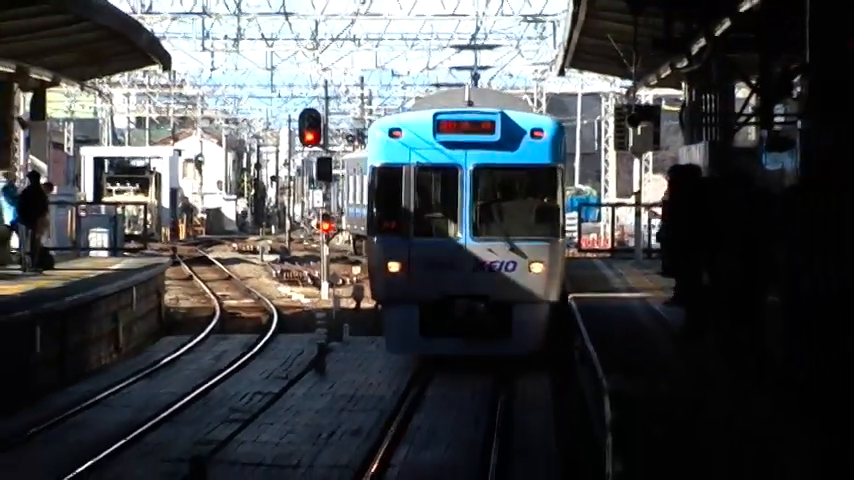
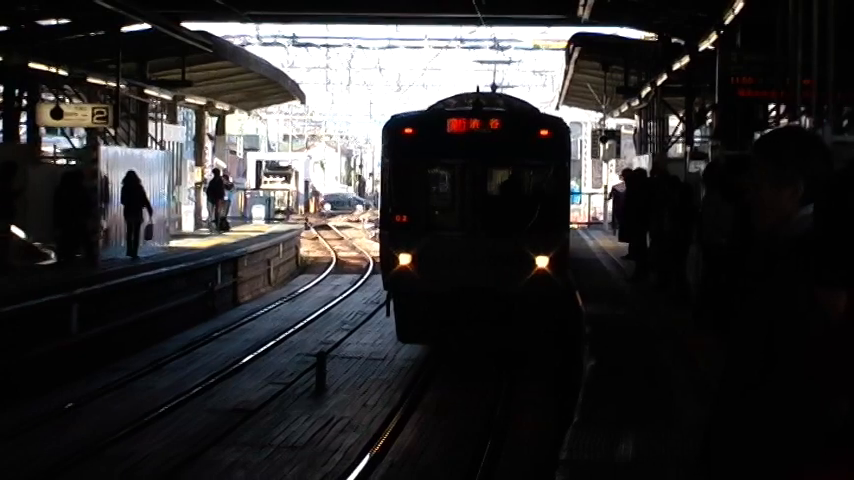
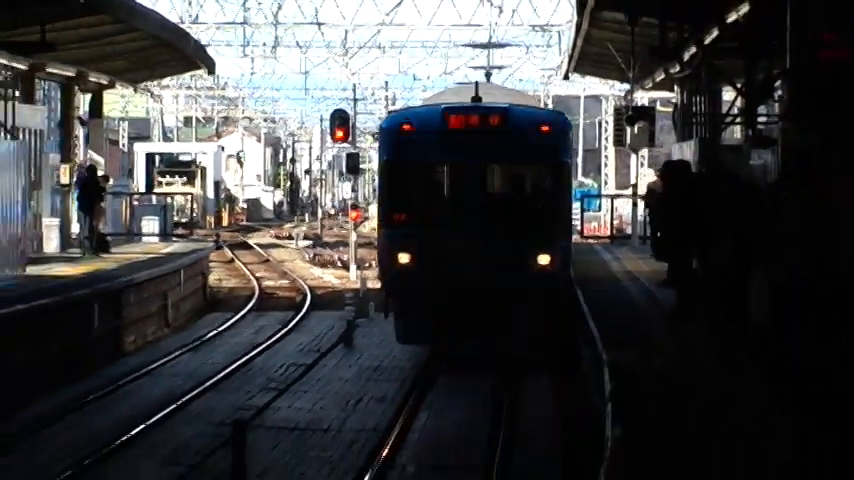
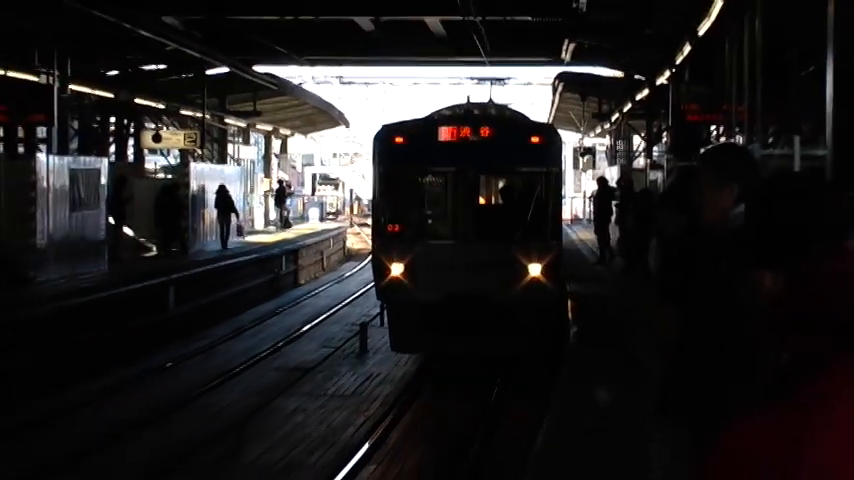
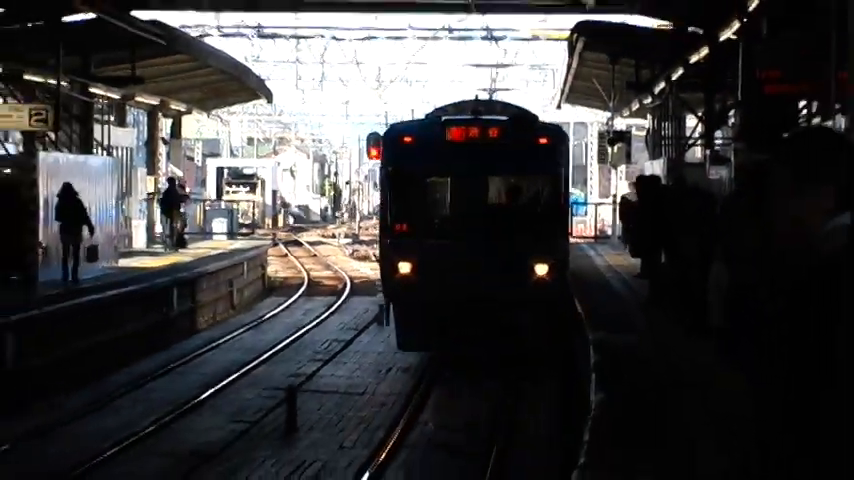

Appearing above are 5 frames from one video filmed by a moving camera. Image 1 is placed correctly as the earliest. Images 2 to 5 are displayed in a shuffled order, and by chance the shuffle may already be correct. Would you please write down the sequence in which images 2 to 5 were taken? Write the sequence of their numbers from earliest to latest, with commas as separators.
3, 5, 2, 4
